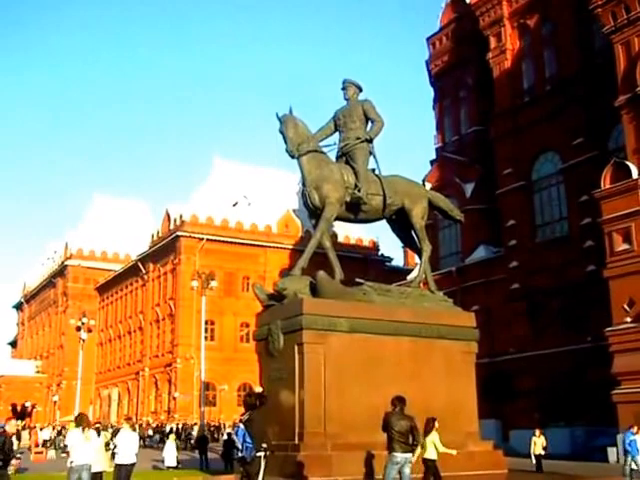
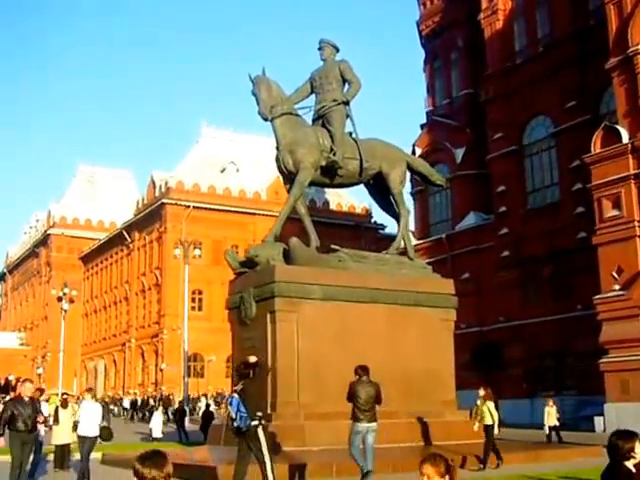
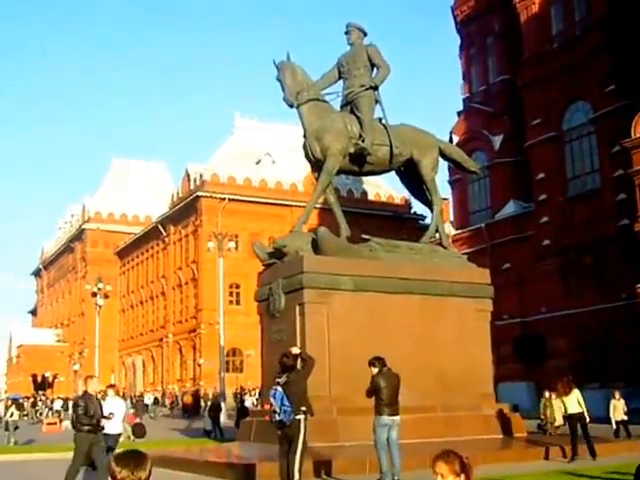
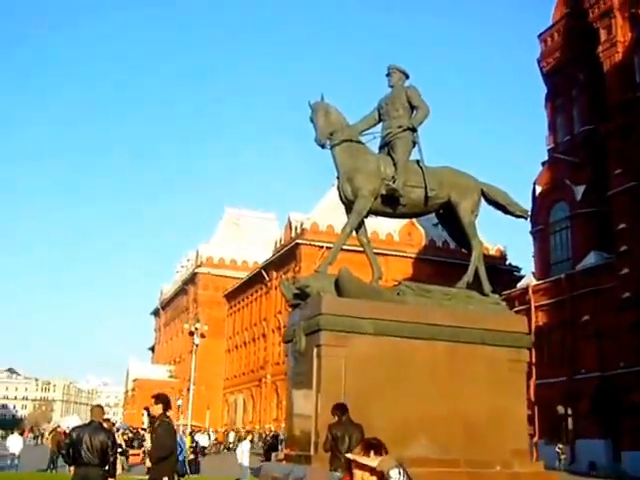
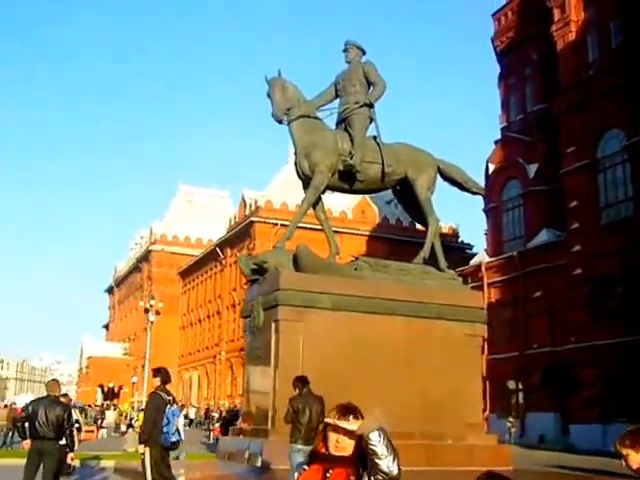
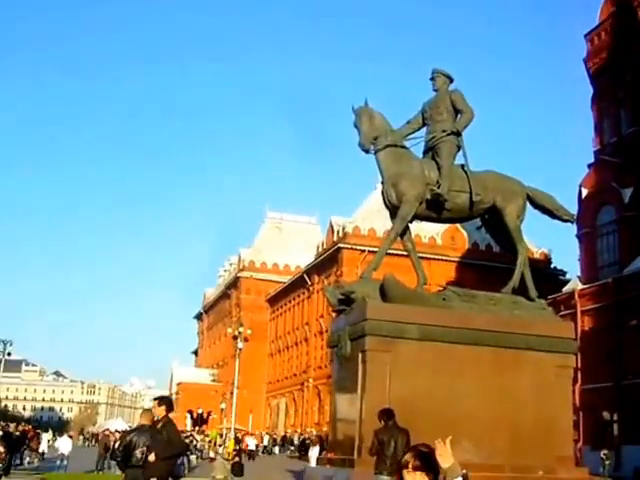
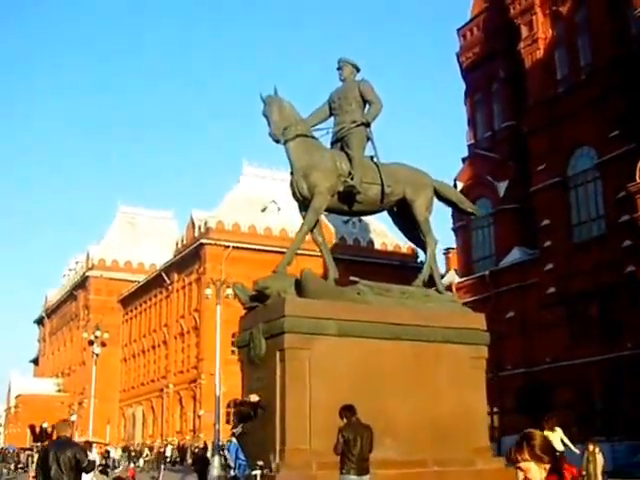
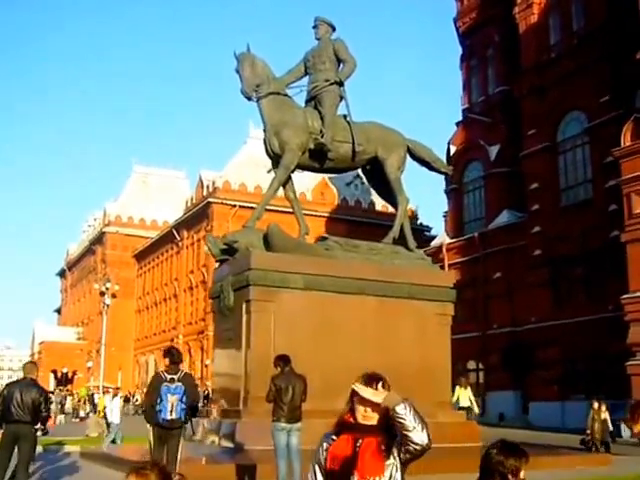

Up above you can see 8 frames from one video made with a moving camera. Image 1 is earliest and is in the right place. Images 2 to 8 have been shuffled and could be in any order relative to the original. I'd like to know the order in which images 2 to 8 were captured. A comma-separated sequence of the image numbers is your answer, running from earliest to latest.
2, 3, 7, 8, 5, 4, 6
